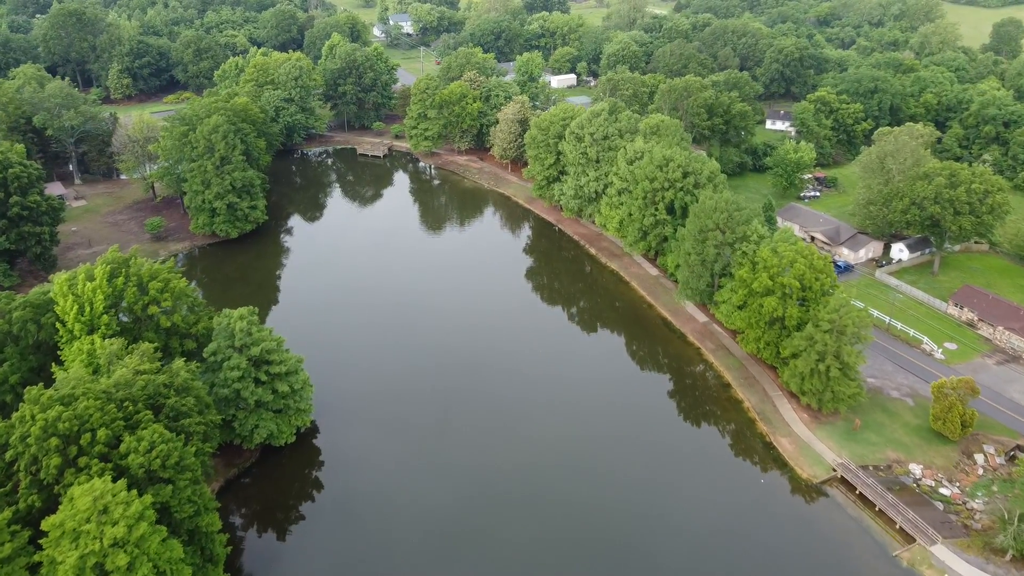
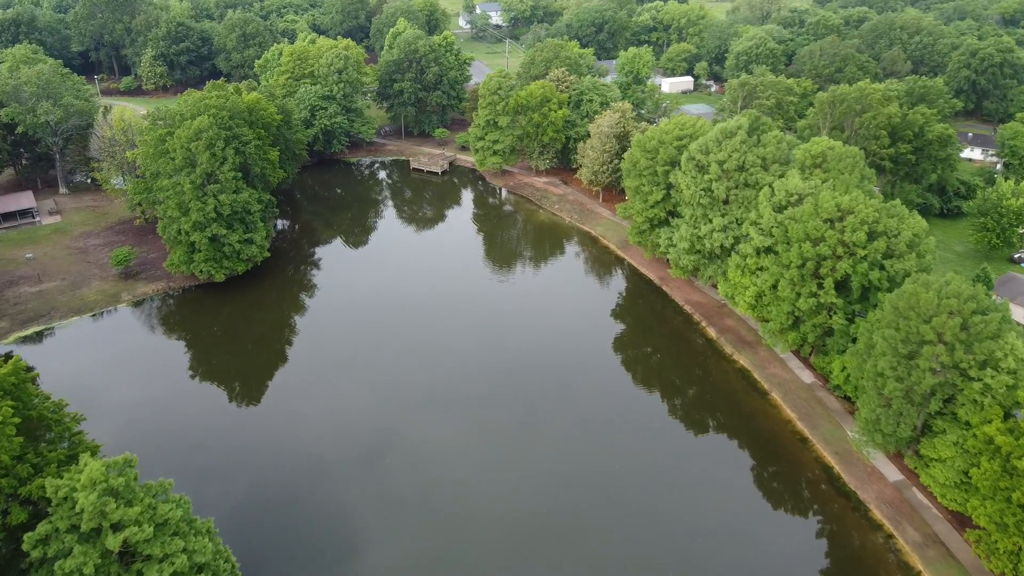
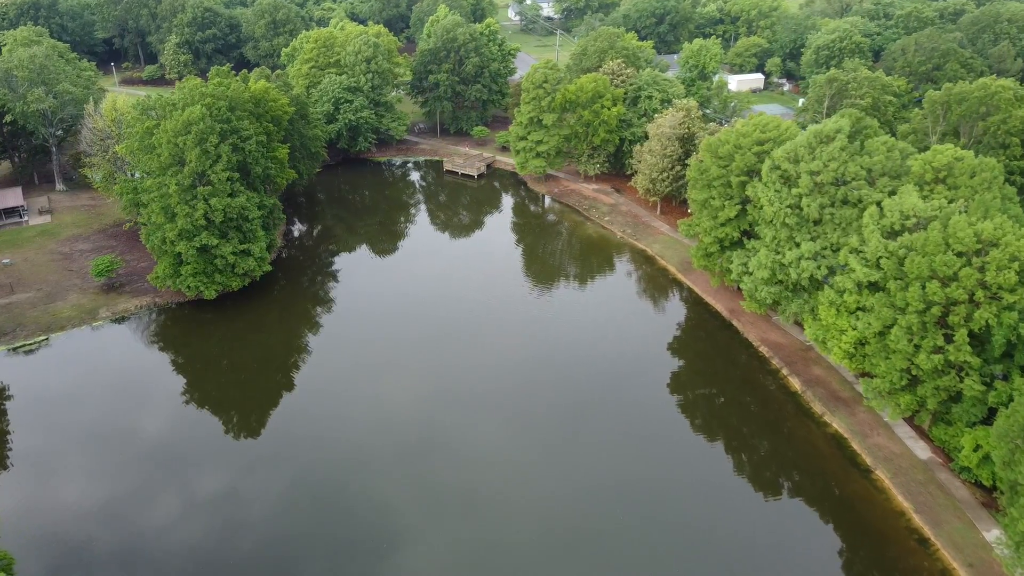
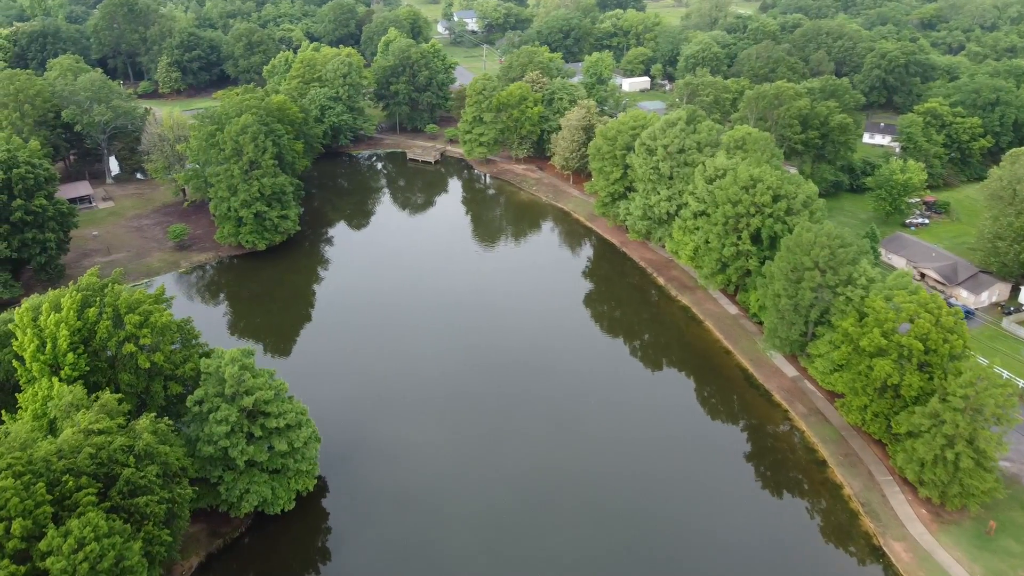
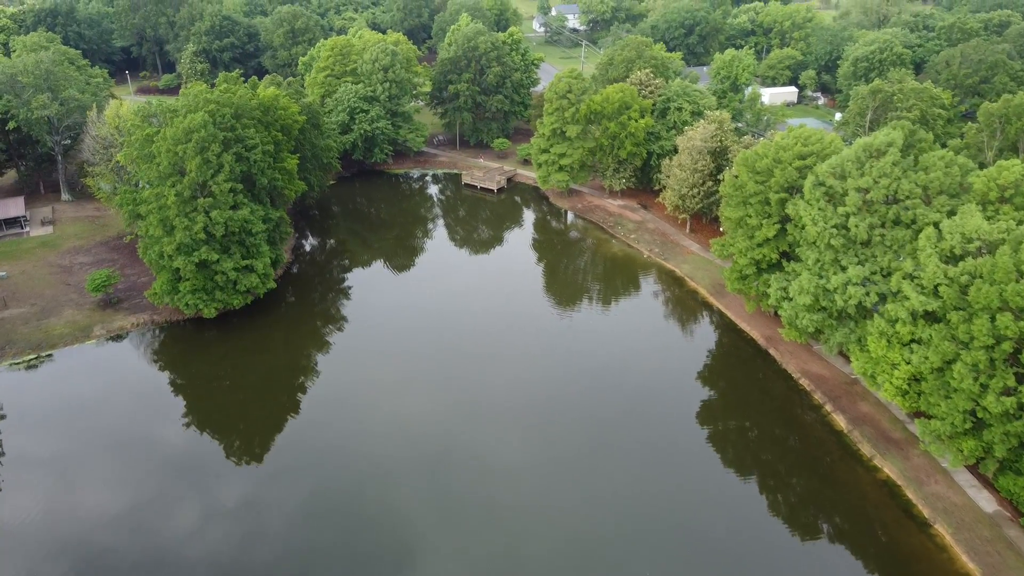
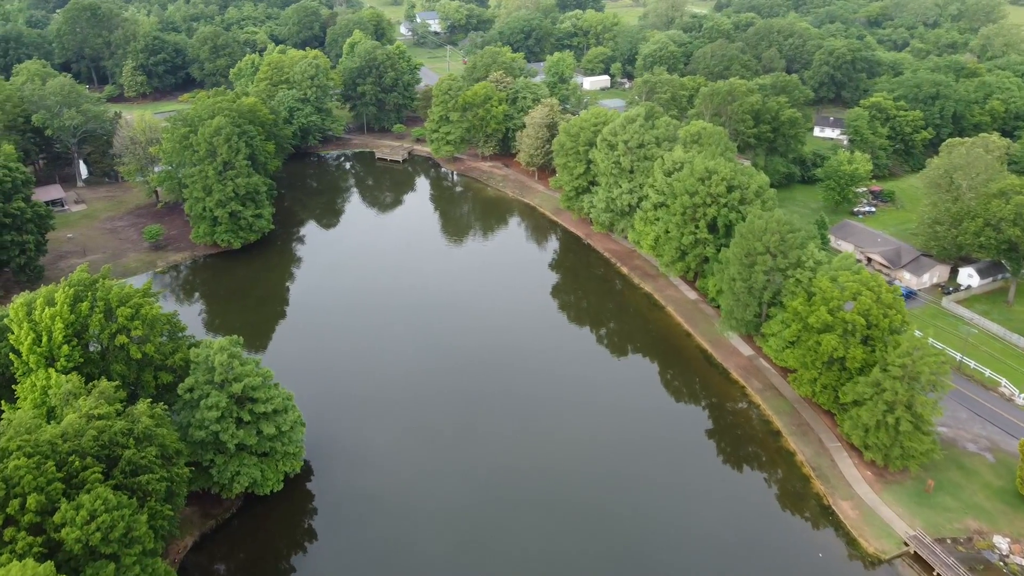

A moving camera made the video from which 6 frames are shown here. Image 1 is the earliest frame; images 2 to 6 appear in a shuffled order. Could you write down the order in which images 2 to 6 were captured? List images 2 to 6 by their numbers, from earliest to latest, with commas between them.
6, 4, 2, 3, 5
